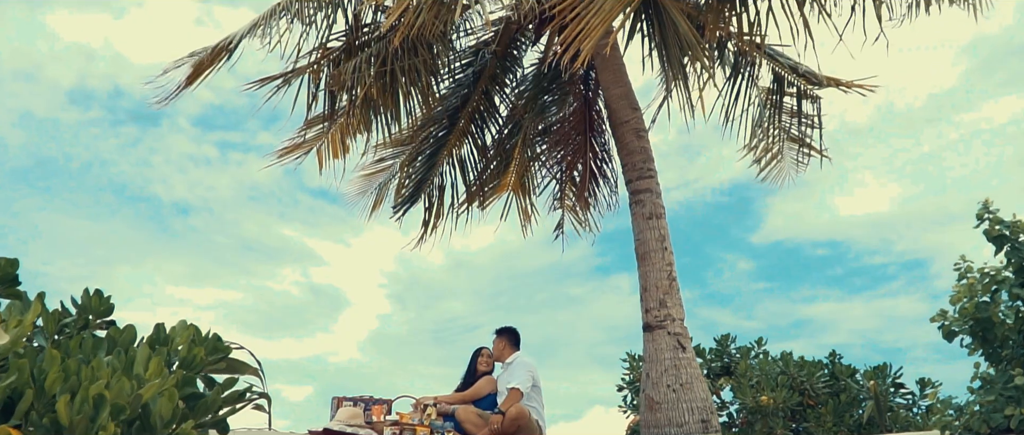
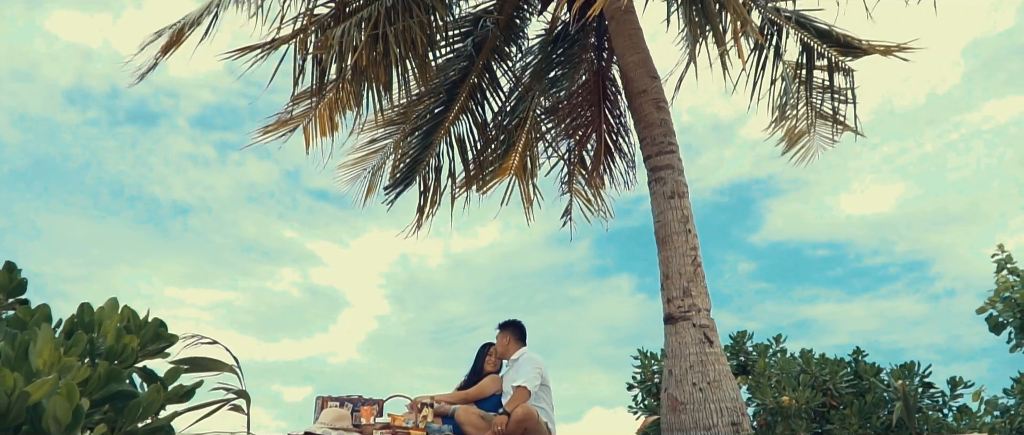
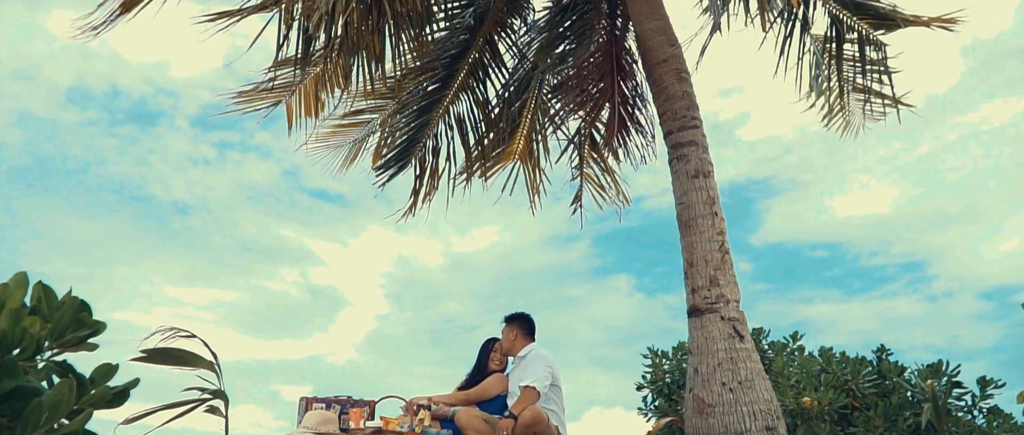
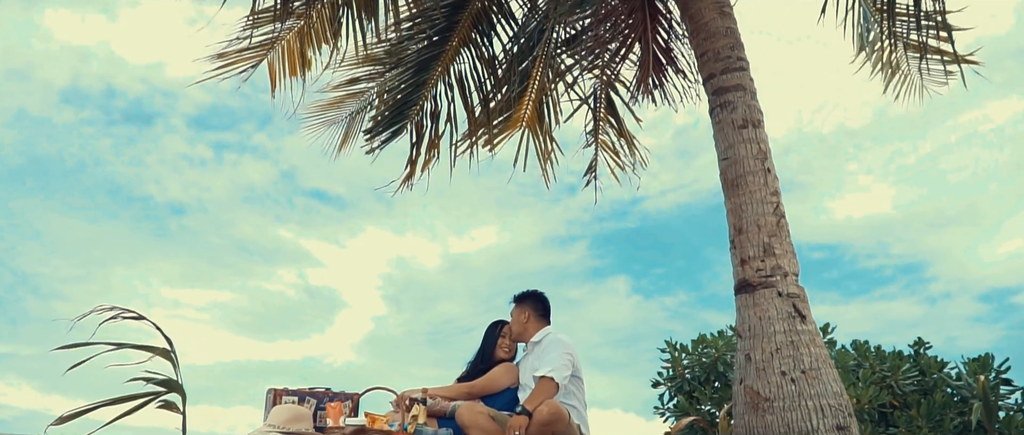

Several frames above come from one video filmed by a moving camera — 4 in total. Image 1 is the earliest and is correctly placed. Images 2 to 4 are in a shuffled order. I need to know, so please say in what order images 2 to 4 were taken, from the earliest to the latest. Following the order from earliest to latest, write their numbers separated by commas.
2, 3, 4
